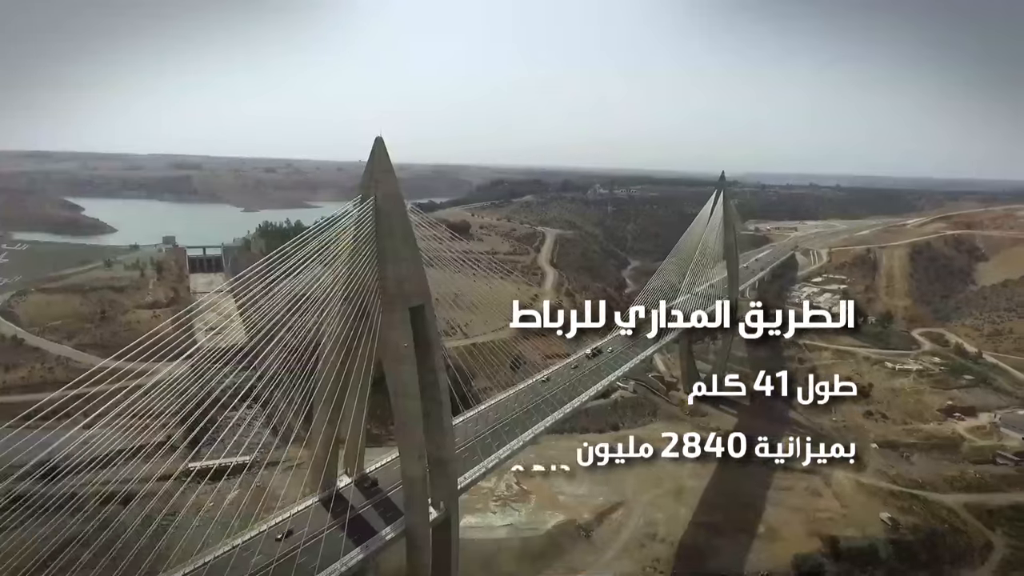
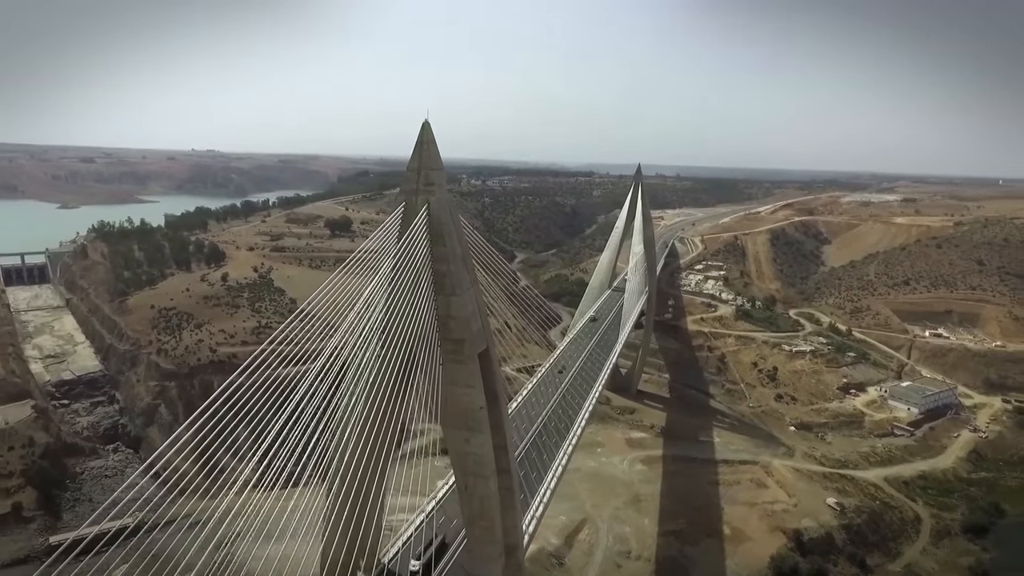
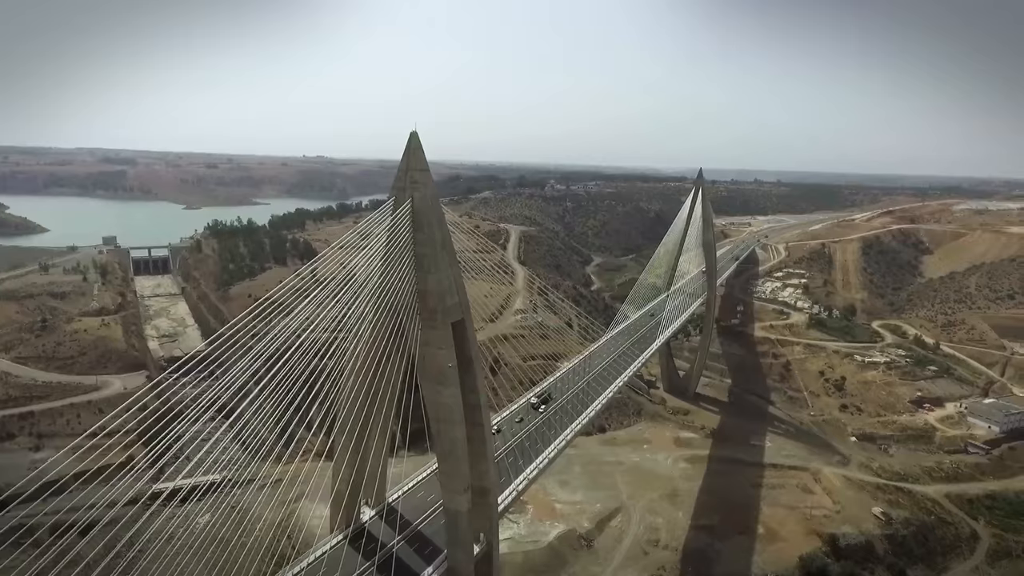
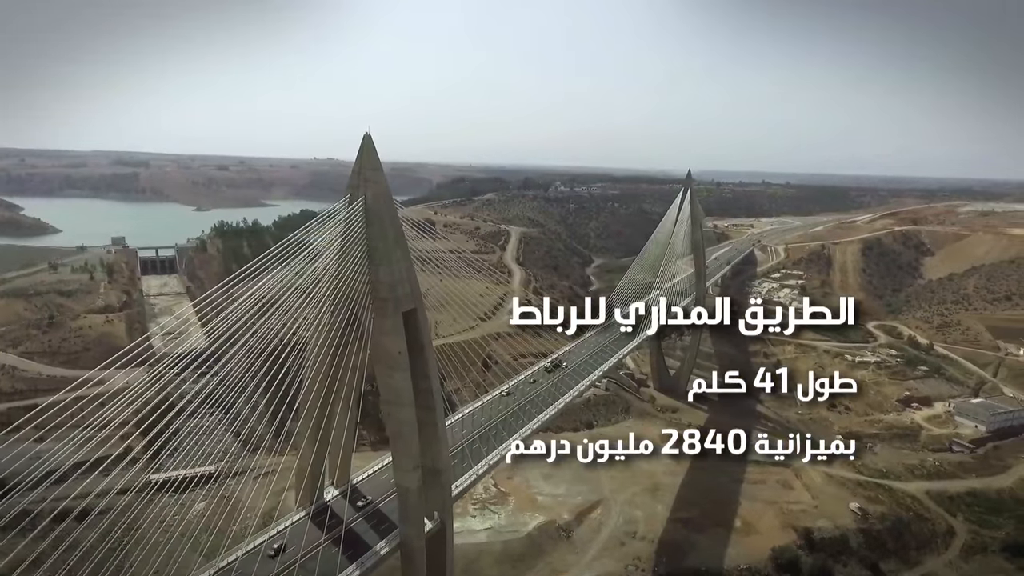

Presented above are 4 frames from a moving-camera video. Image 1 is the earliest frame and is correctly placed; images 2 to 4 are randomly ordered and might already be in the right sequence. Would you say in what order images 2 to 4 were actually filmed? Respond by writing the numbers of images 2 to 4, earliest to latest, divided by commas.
4, 3, 2
